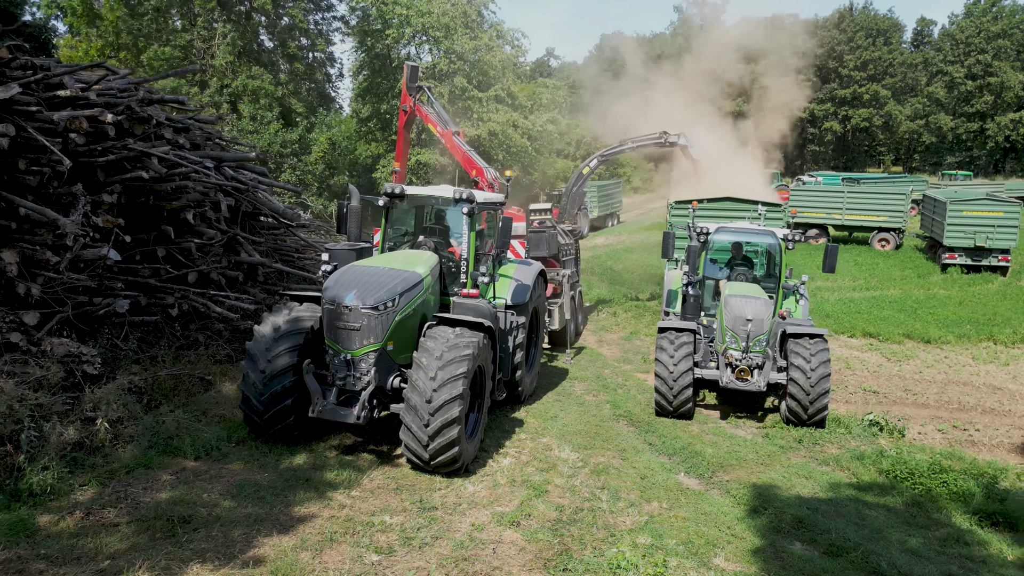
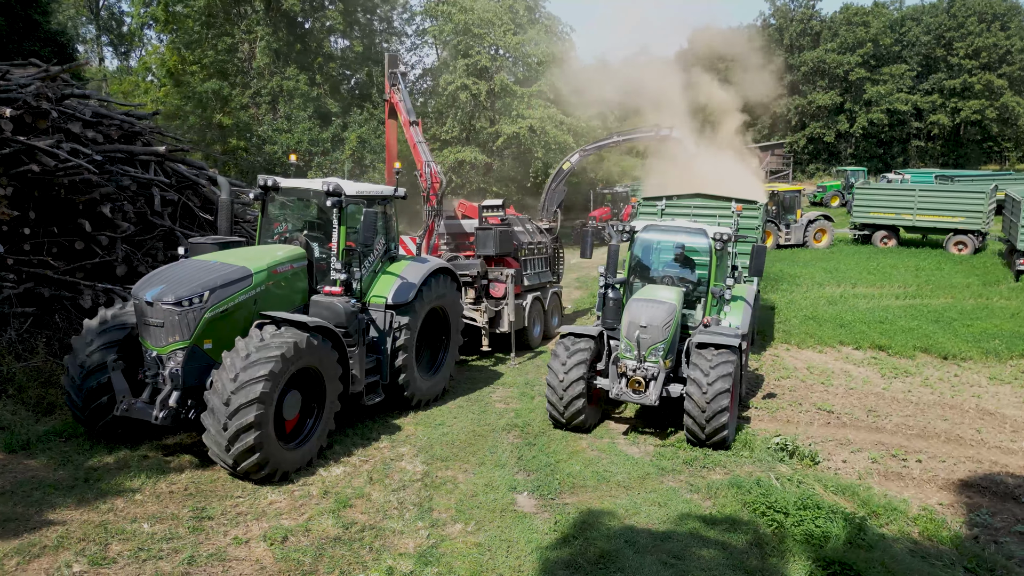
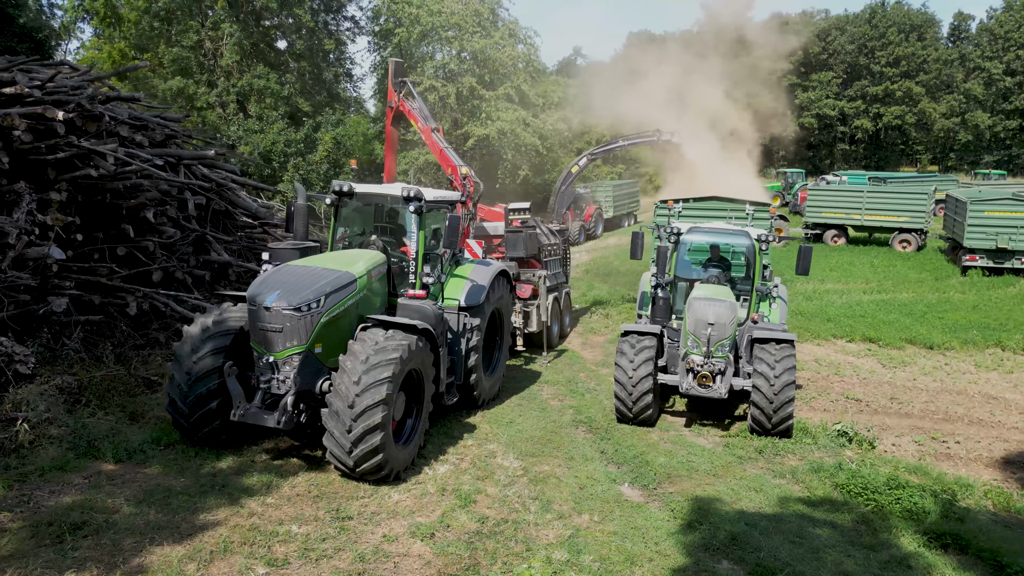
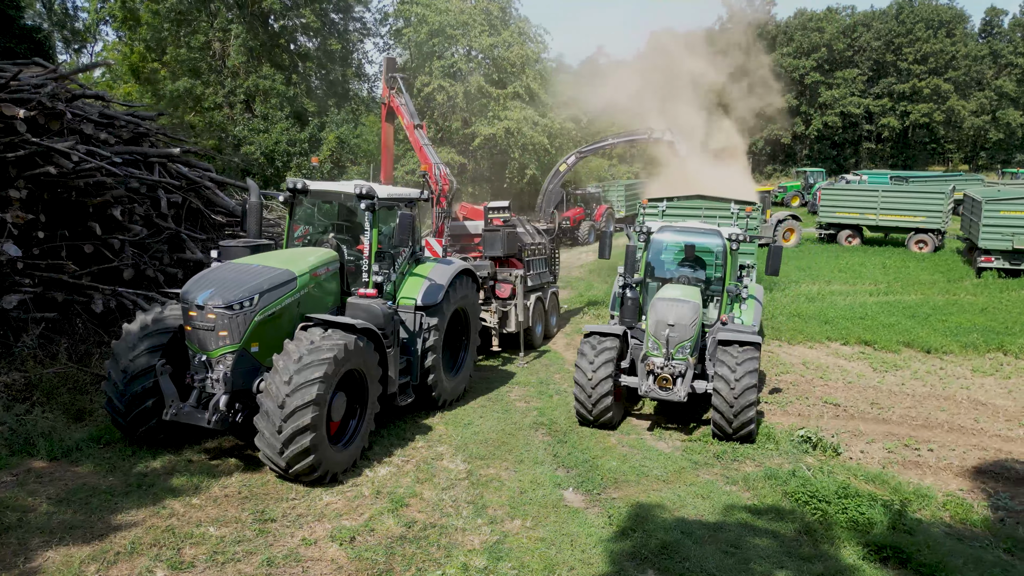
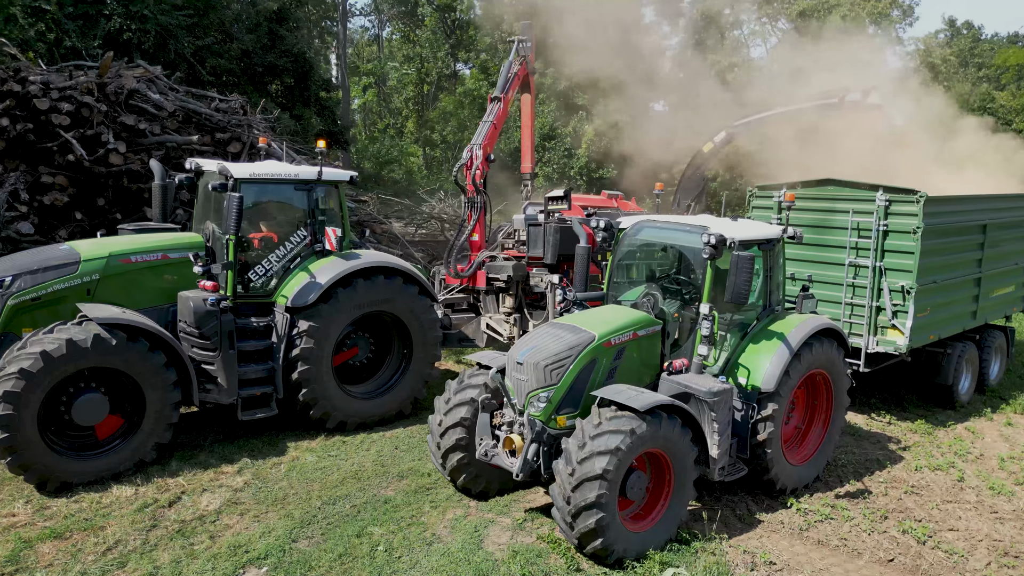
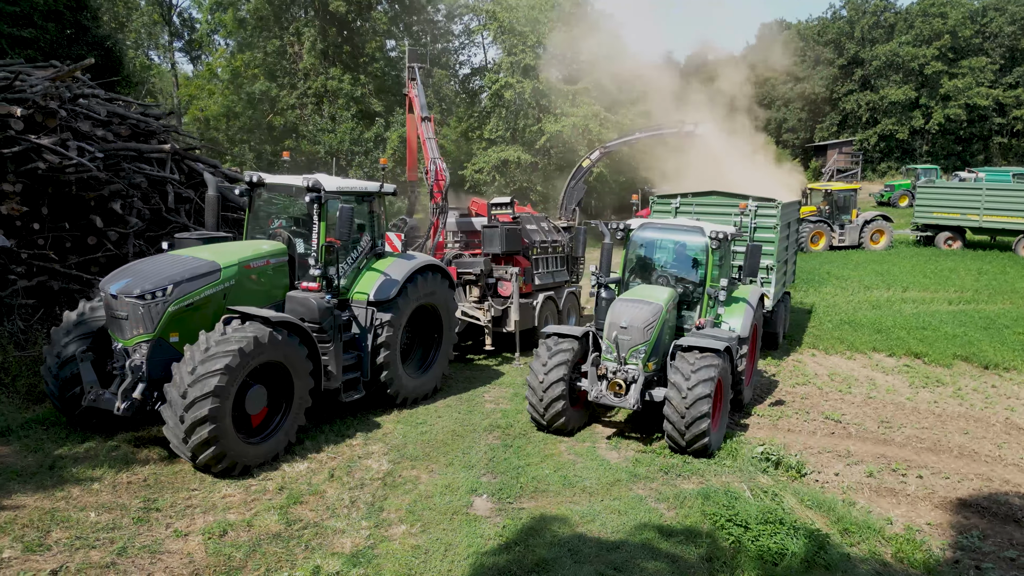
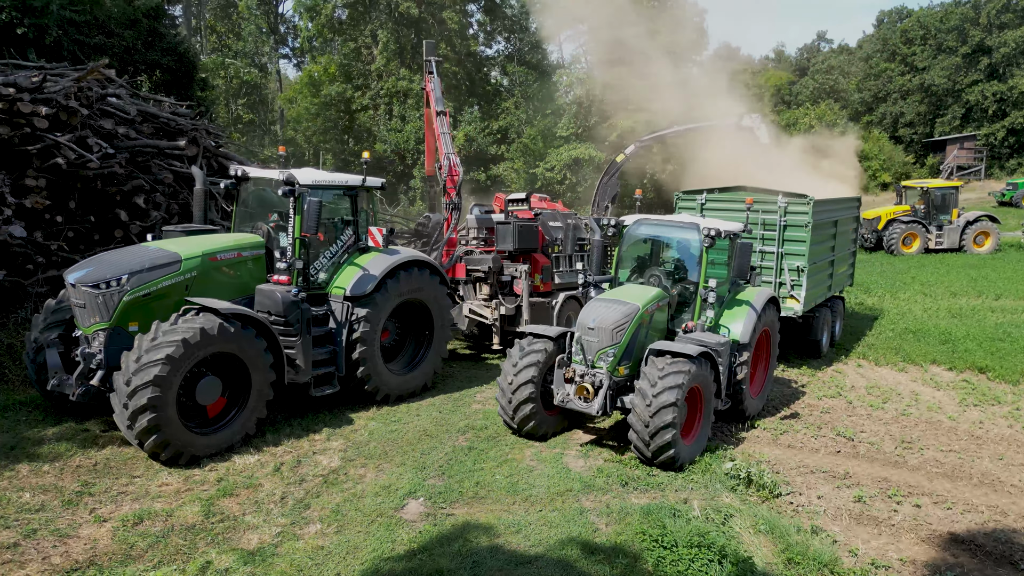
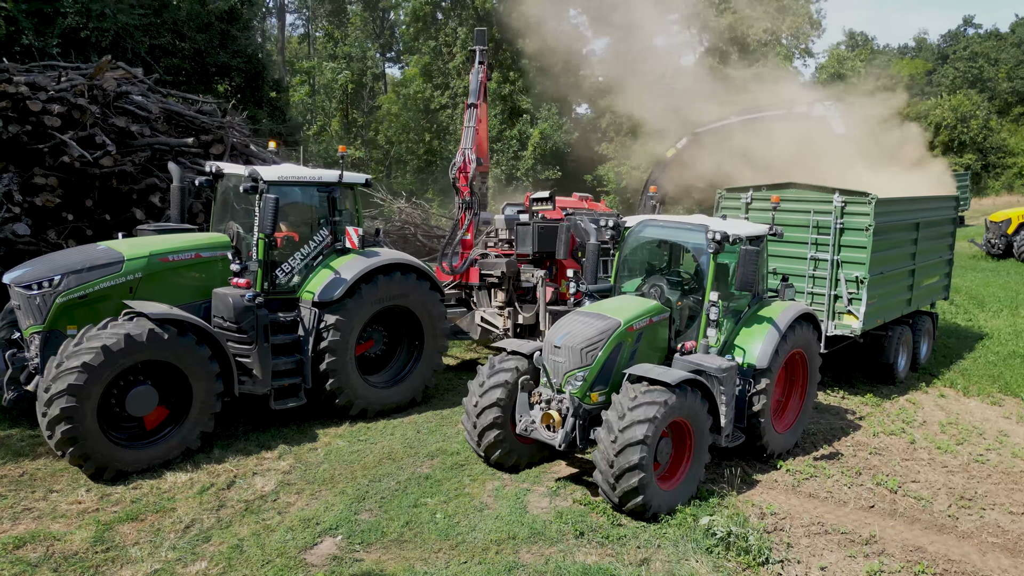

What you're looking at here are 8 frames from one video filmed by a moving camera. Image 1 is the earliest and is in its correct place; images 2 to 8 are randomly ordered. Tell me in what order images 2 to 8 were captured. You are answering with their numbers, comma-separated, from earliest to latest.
3, 4, 2, 6, 7, 8, 5
